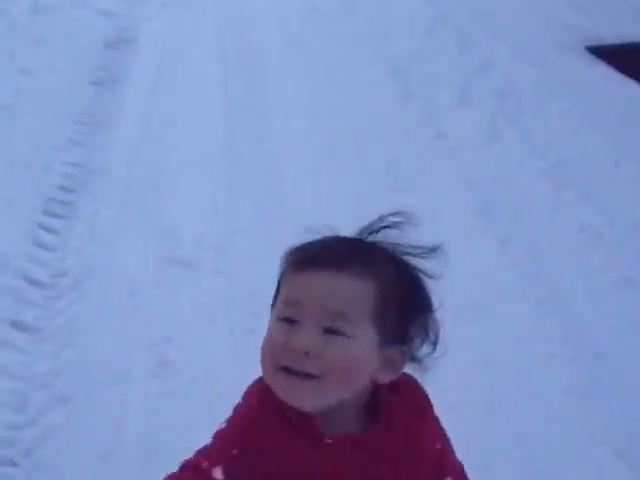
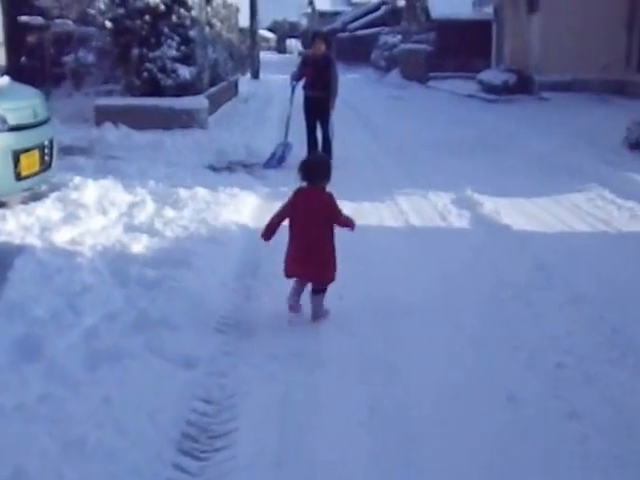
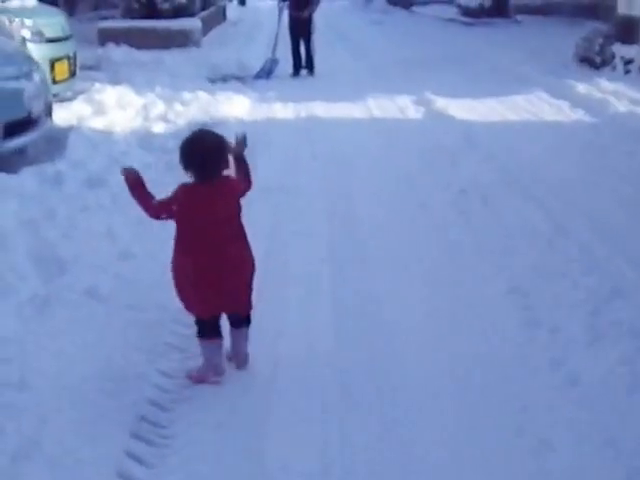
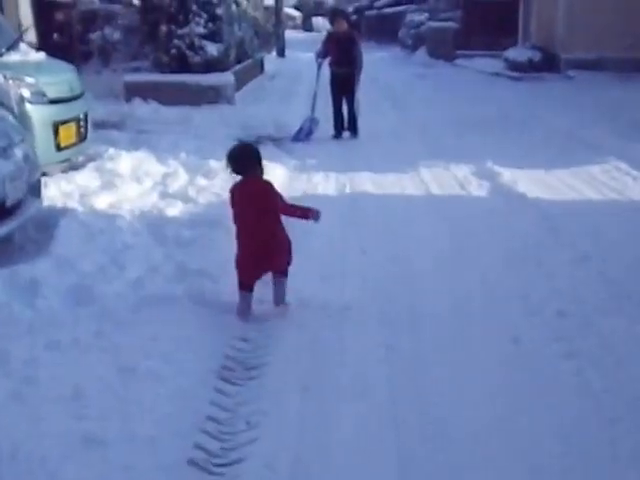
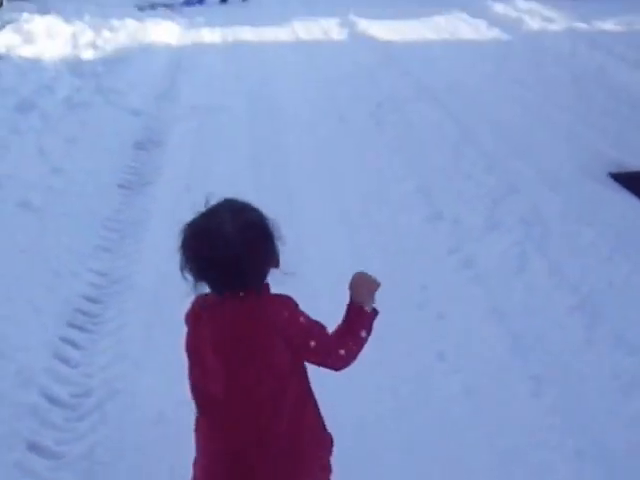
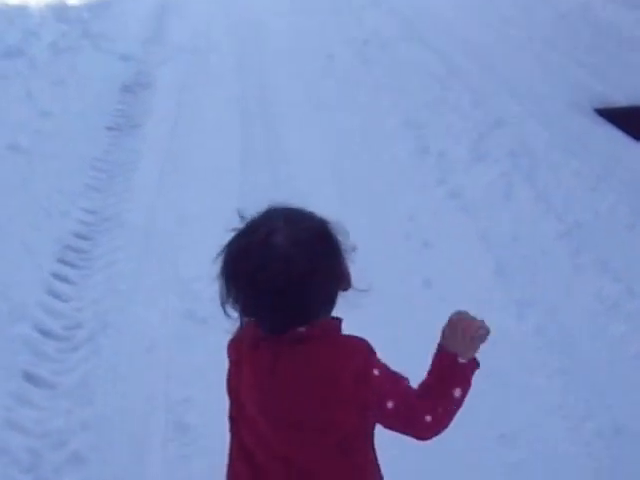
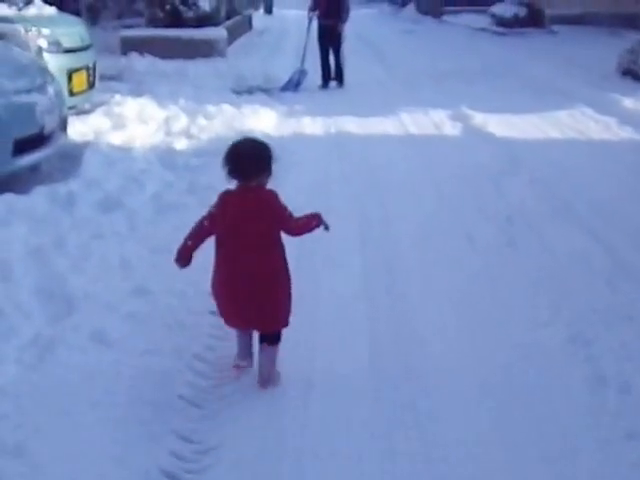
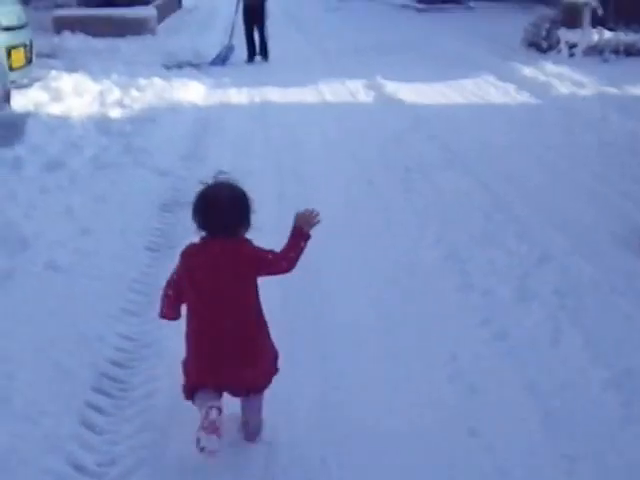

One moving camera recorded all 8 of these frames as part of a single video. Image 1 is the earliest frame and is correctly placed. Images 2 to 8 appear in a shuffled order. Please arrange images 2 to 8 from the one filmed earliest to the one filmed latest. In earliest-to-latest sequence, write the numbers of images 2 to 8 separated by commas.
6, 5, 8, 3, 7, 4, 2
